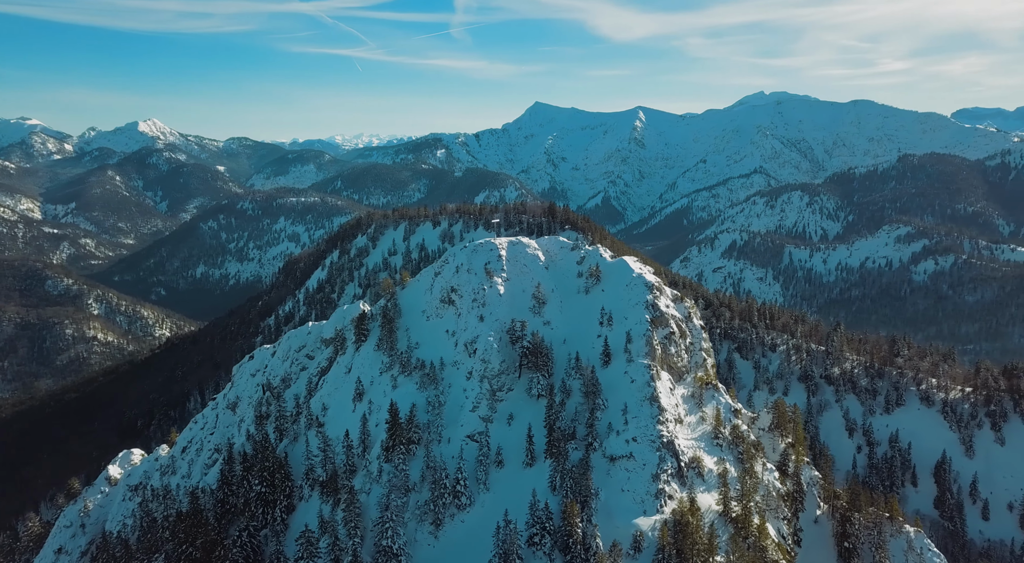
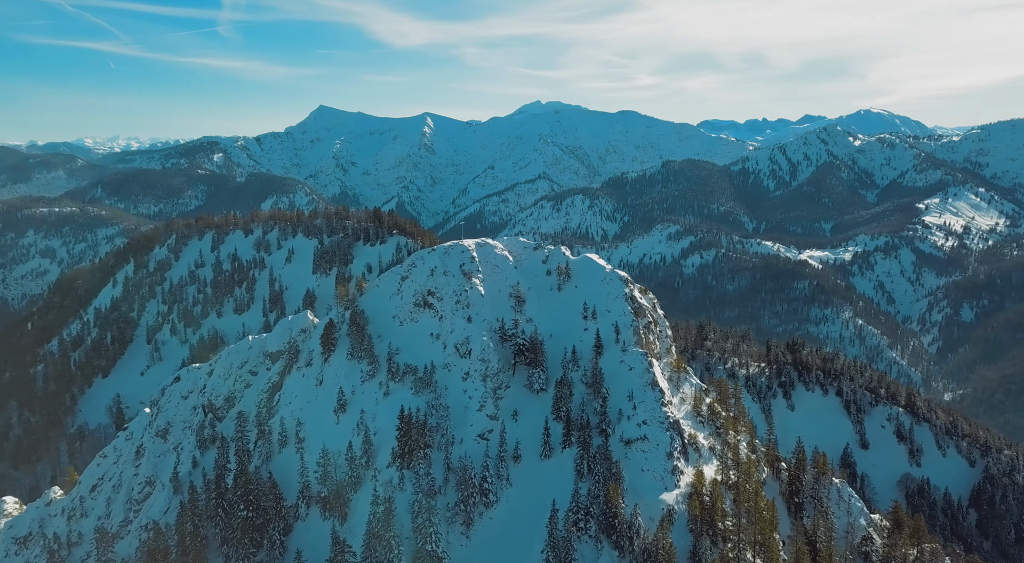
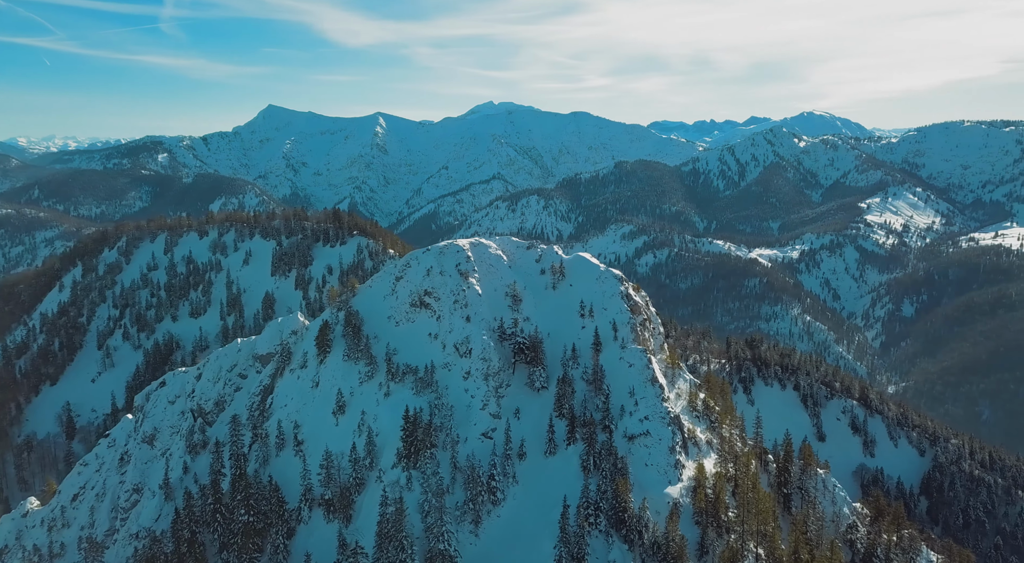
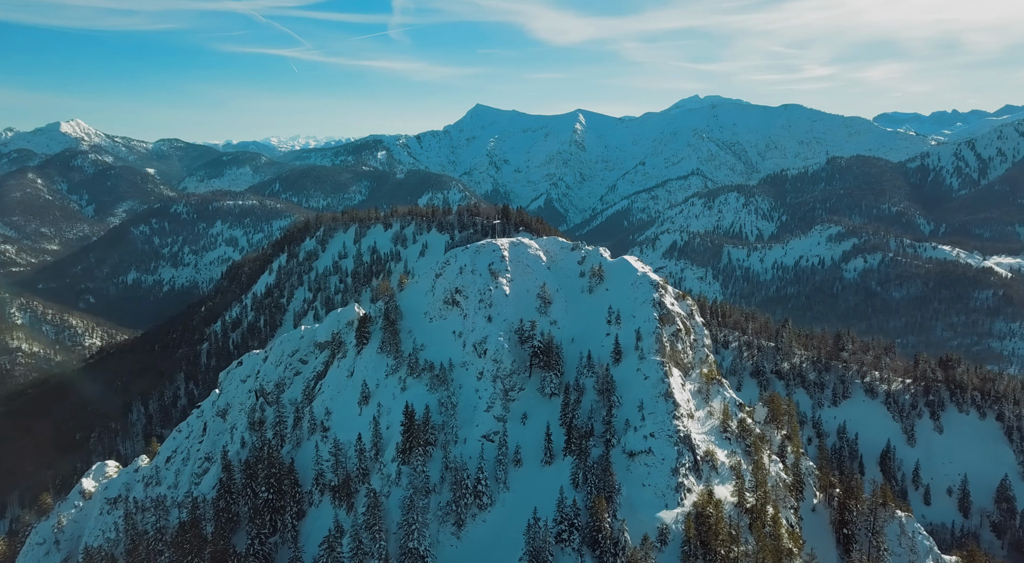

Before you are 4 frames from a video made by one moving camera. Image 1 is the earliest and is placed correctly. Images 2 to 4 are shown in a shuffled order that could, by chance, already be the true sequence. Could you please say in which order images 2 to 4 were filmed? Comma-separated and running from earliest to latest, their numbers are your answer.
4, 2, 3
